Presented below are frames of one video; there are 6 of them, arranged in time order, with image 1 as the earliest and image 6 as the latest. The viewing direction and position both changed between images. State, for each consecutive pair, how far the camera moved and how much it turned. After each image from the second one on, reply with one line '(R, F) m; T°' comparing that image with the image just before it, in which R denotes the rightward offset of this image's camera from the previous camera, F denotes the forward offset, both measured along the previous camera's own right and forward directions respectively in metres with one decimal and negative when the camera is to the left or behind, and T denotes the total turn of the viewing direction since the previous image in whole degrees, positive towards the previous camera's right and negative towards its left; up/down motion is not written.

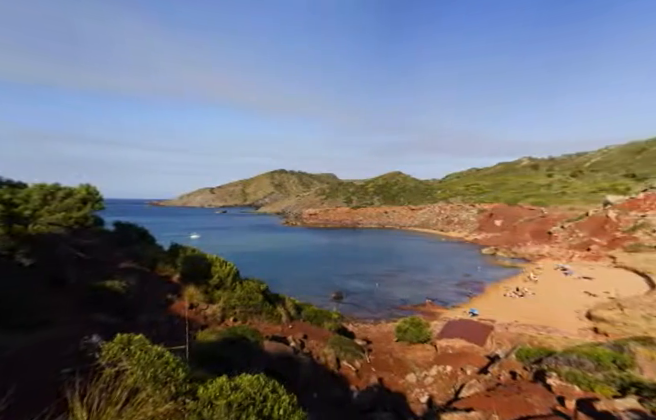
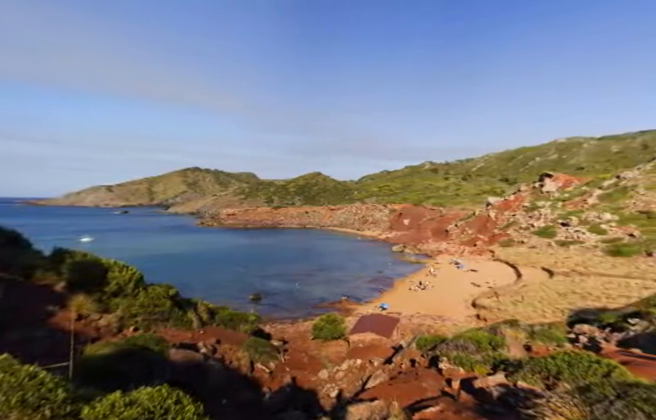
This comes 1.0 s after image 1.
(+1.2, -1.1) m; +13°
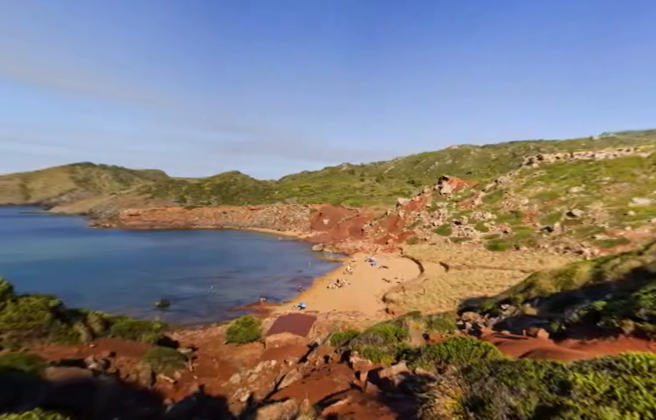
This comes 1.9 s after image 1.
(+0.6, -0.5) m; +12°
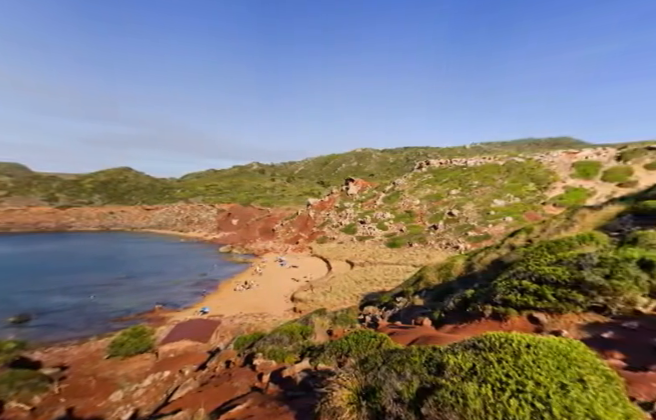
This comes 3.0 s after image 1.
(+0.4, -0.3) m; +13°
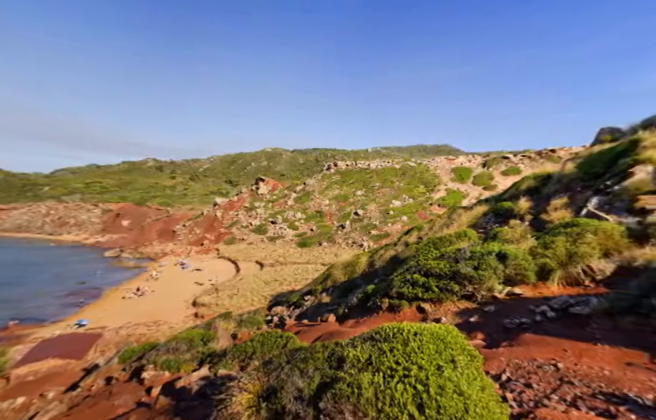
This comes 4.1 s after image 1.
(+0.2, -0.2) m; +12°
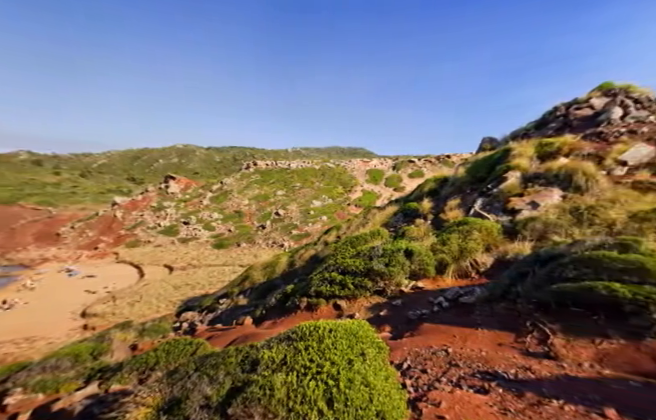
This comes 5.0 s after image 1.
(+0.1, -0.1) m; +11°
